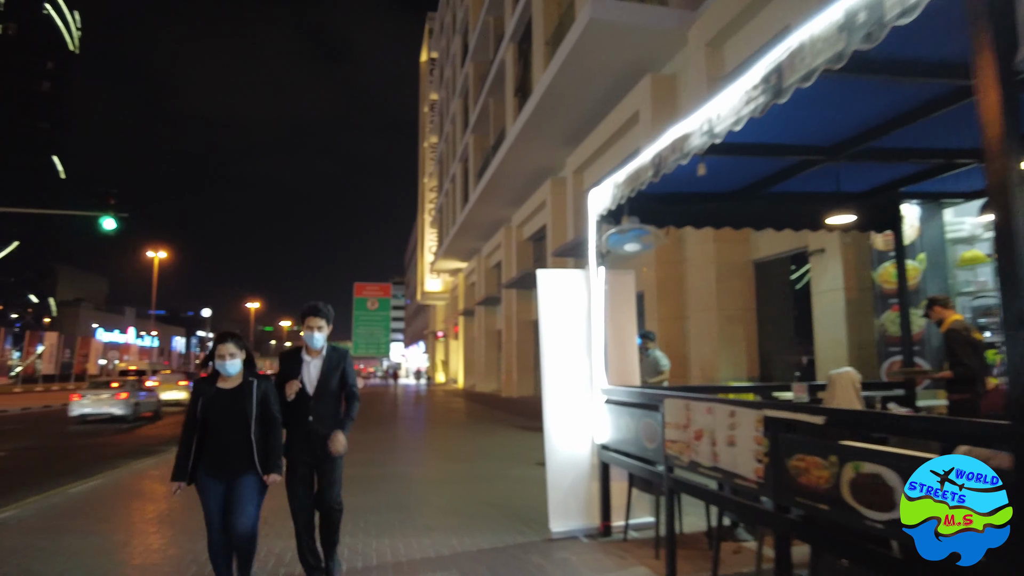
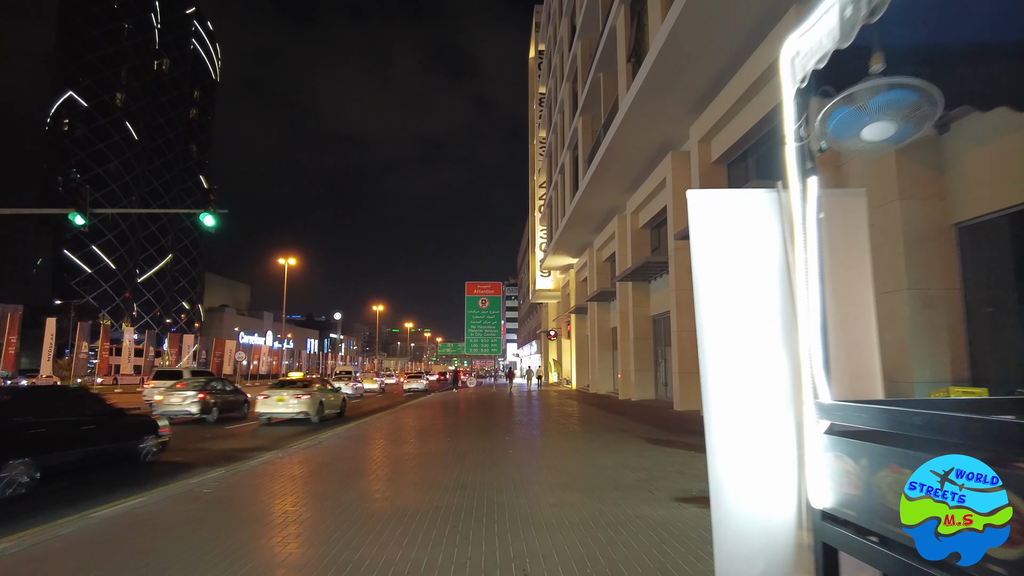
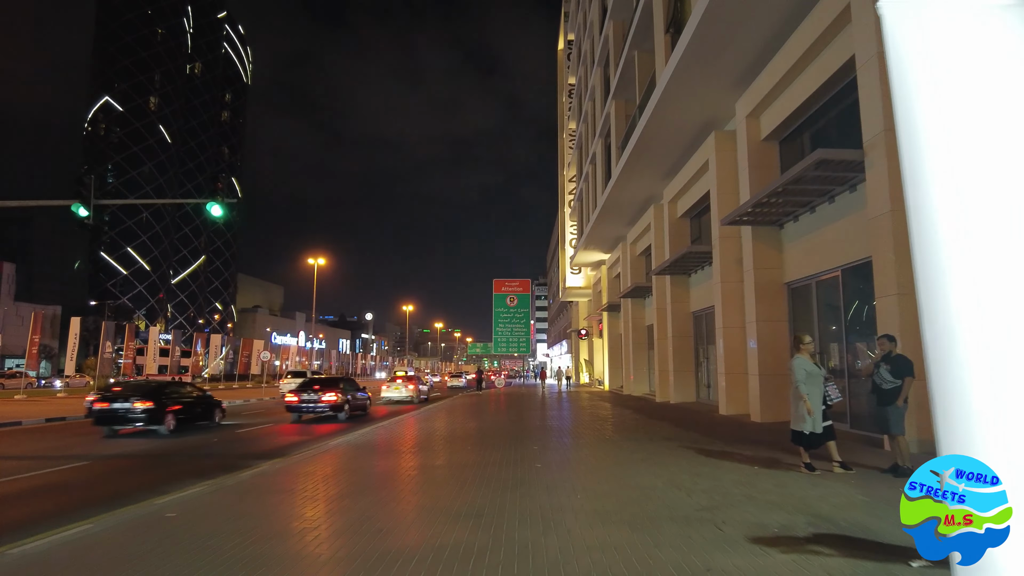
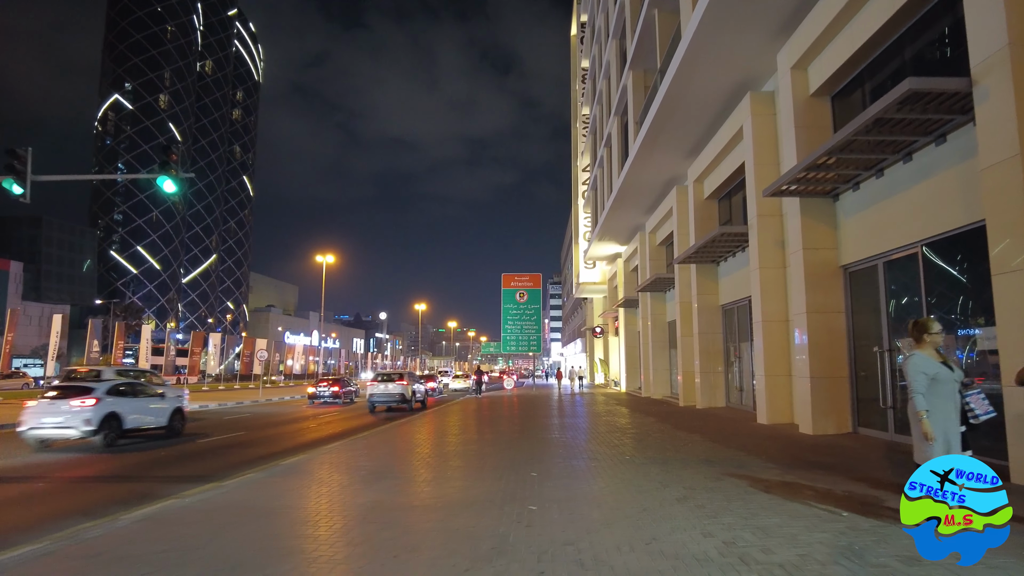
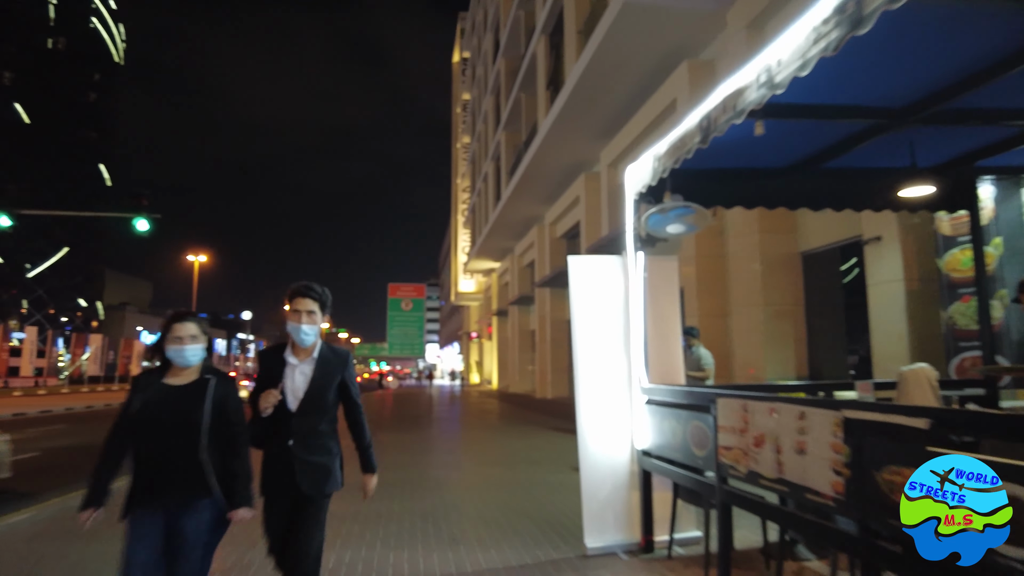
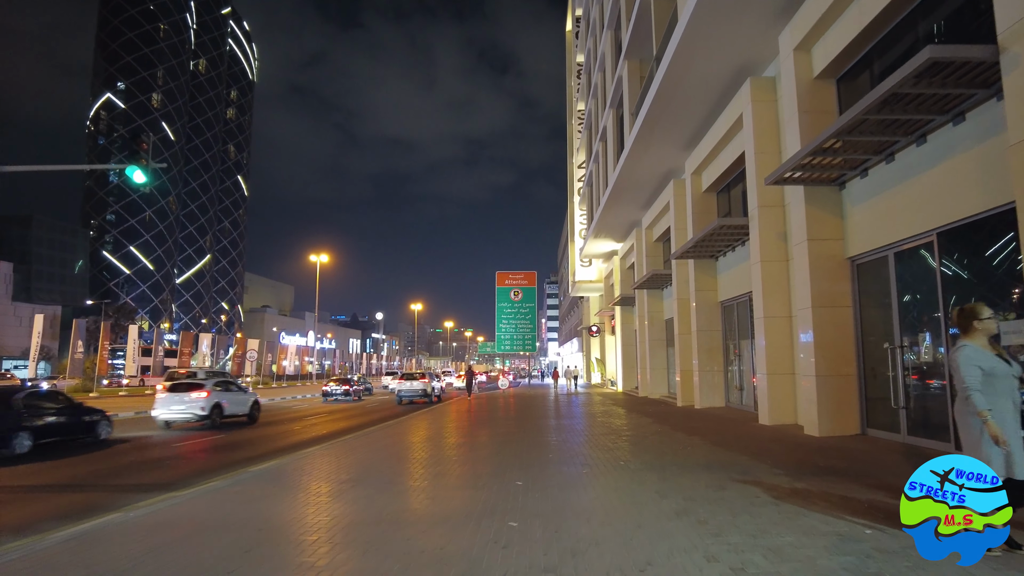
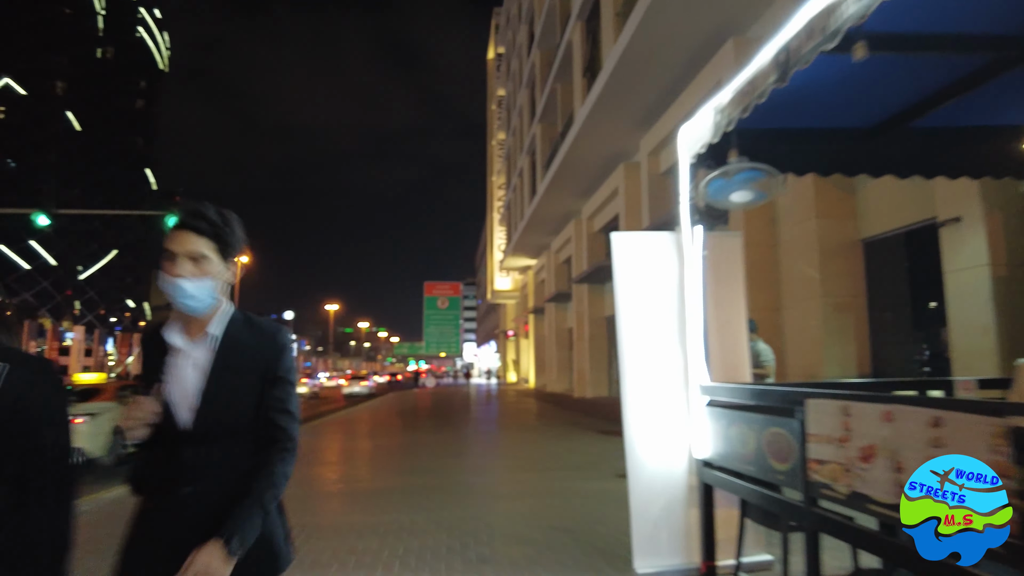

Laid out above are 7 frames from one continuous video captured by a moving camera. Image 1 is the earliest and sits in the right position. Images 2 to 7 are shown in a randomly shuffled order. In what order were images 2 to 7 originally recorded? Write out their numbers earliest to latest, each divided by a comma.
5, 7, 2, 3, 4, 6
